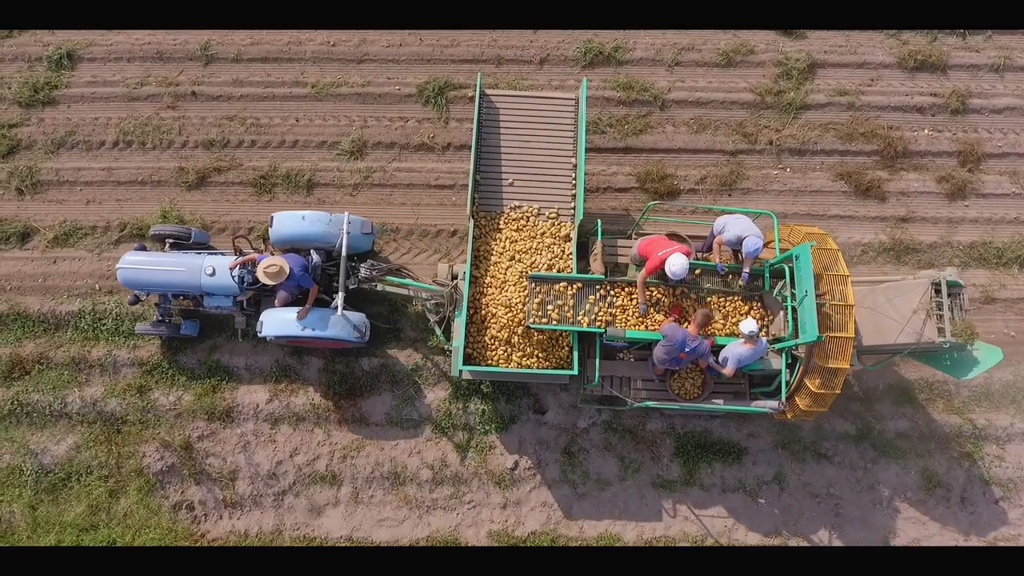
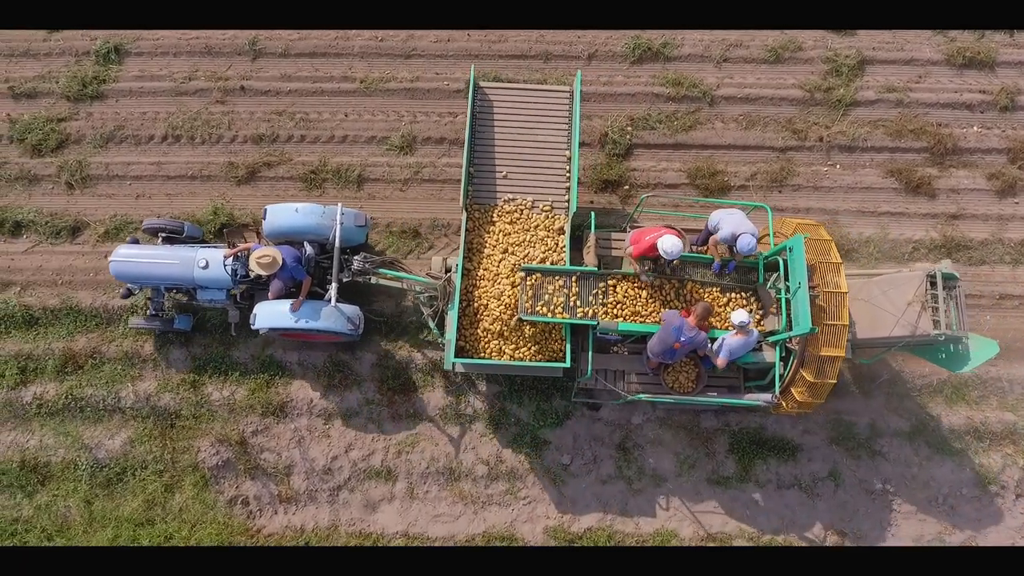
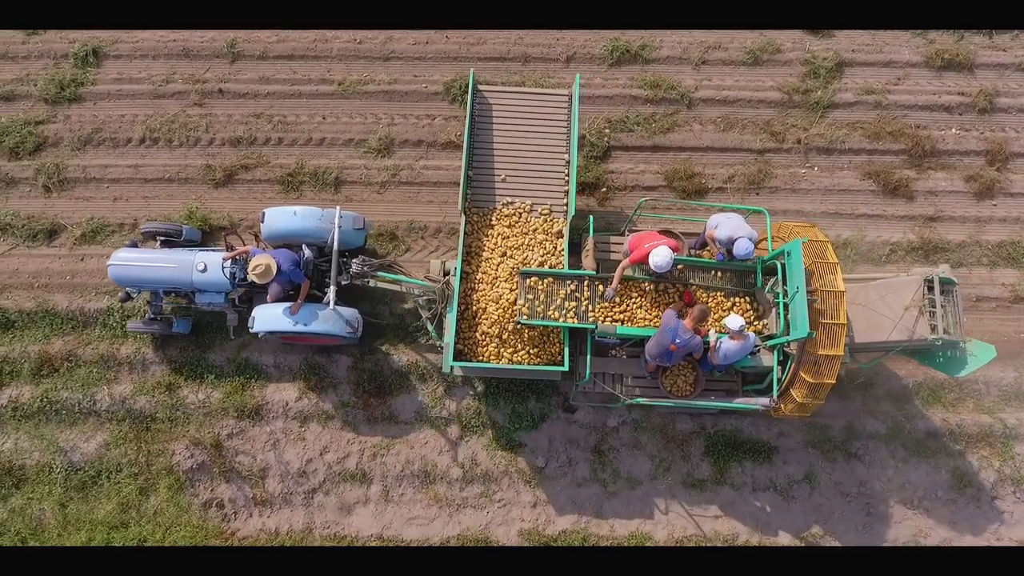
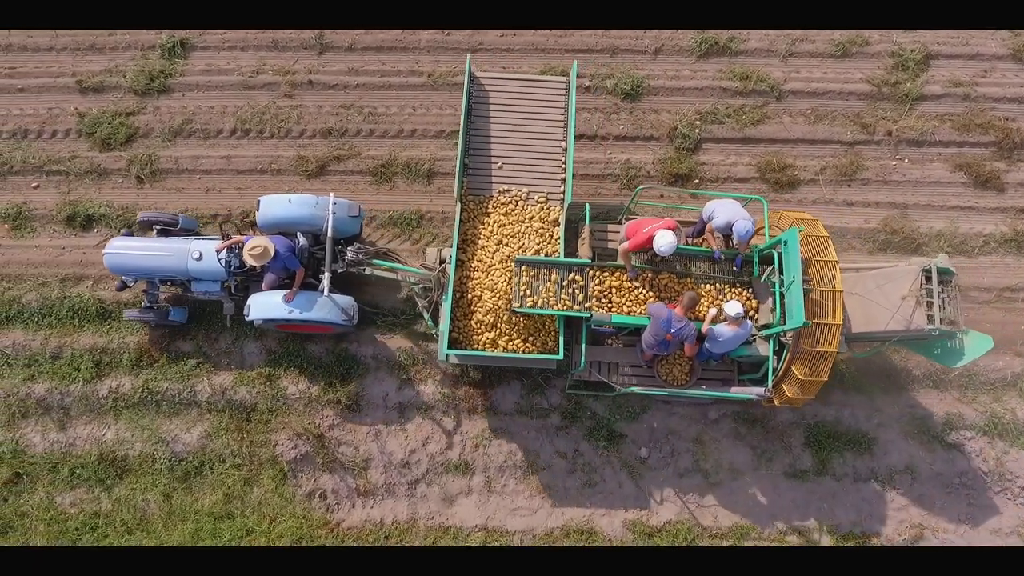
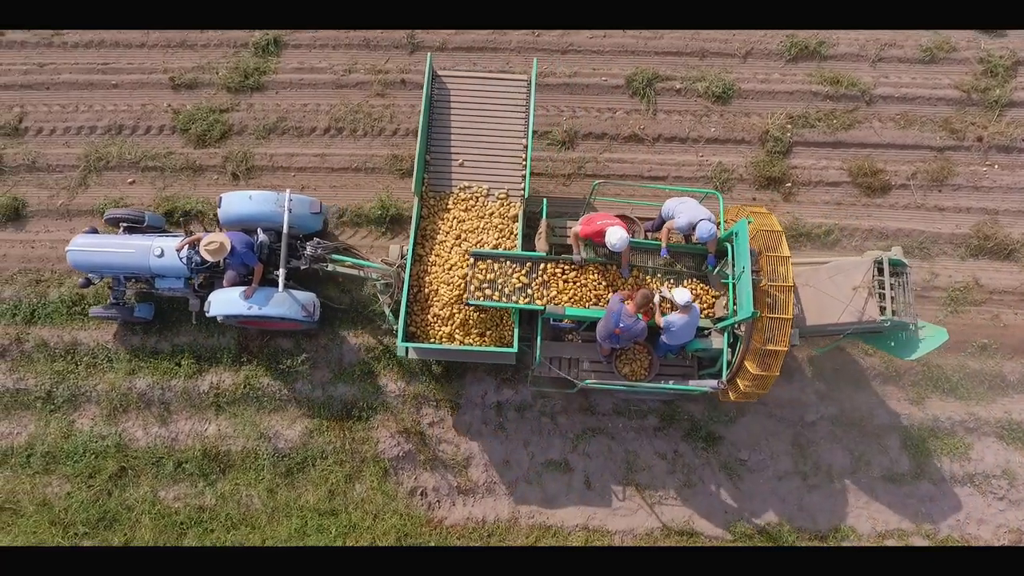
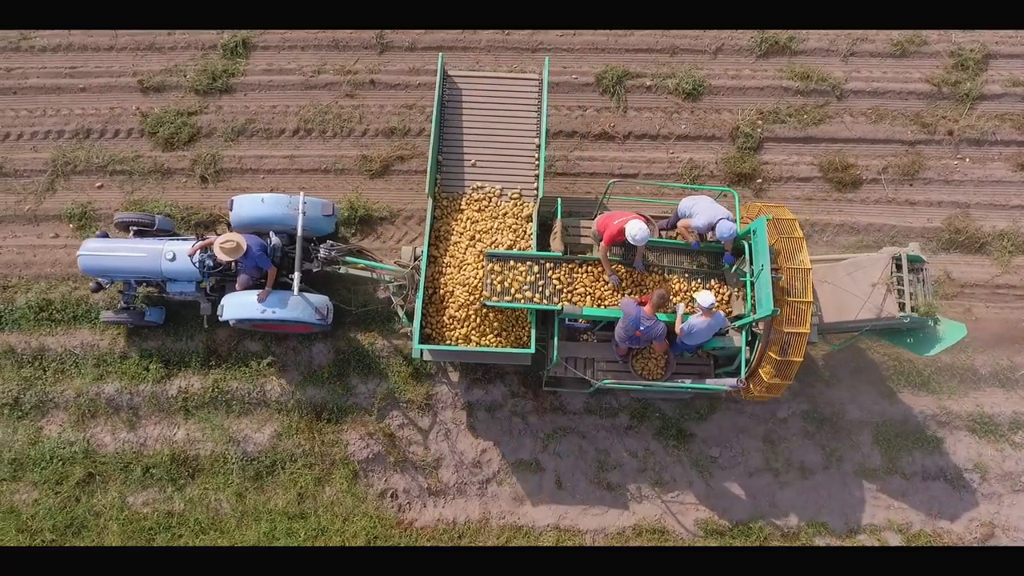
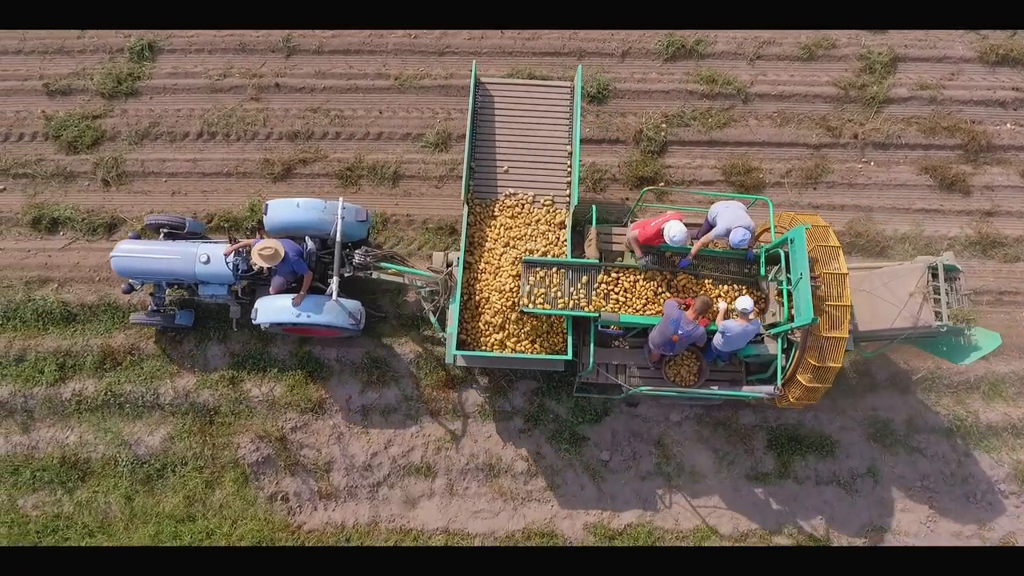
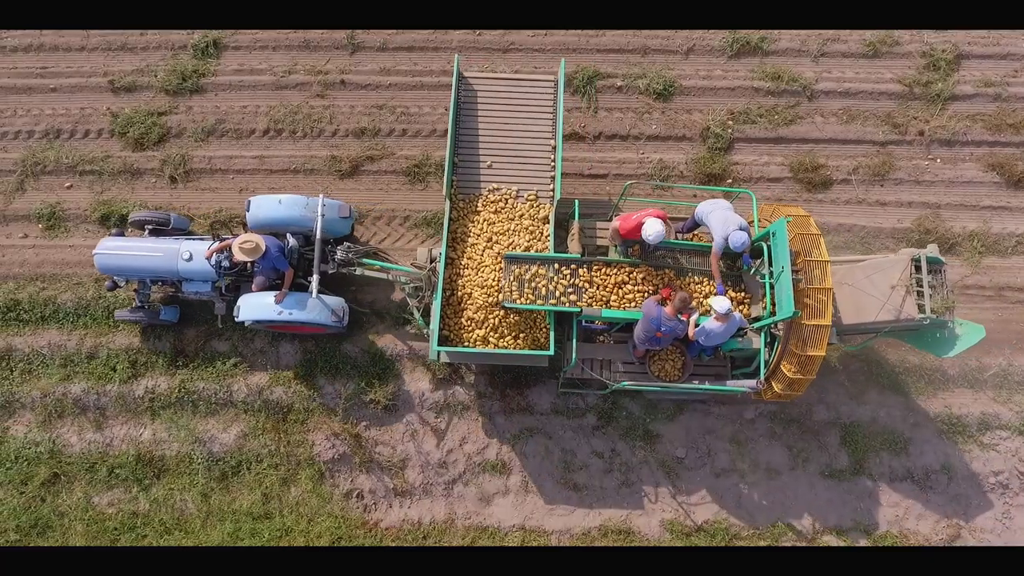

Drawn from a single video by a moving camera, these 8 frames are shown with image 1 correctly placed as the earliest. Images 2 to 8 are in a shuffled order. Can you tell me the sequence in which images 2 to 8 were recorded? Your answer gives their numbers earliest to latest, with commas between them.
3, 2, 7, 4, 8, 6, 5
